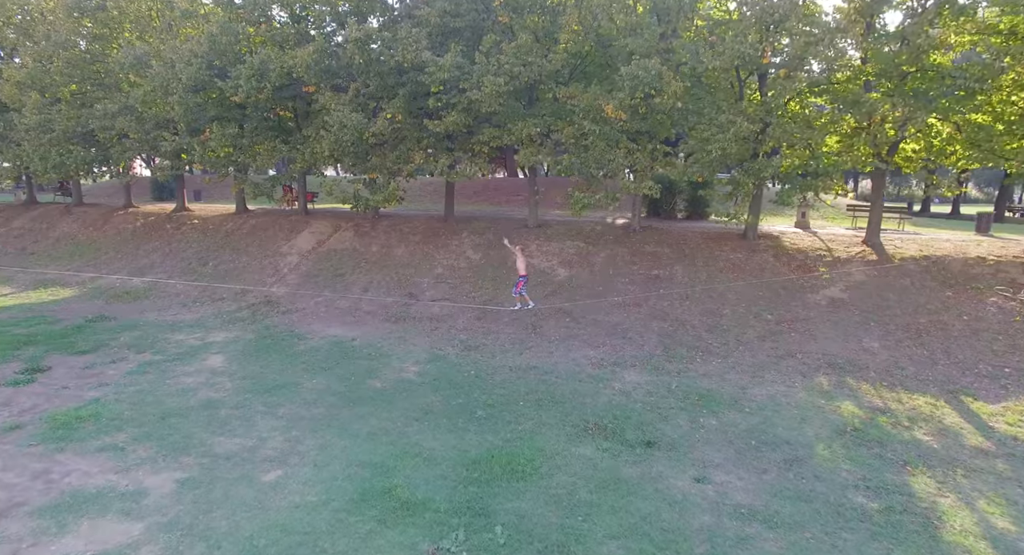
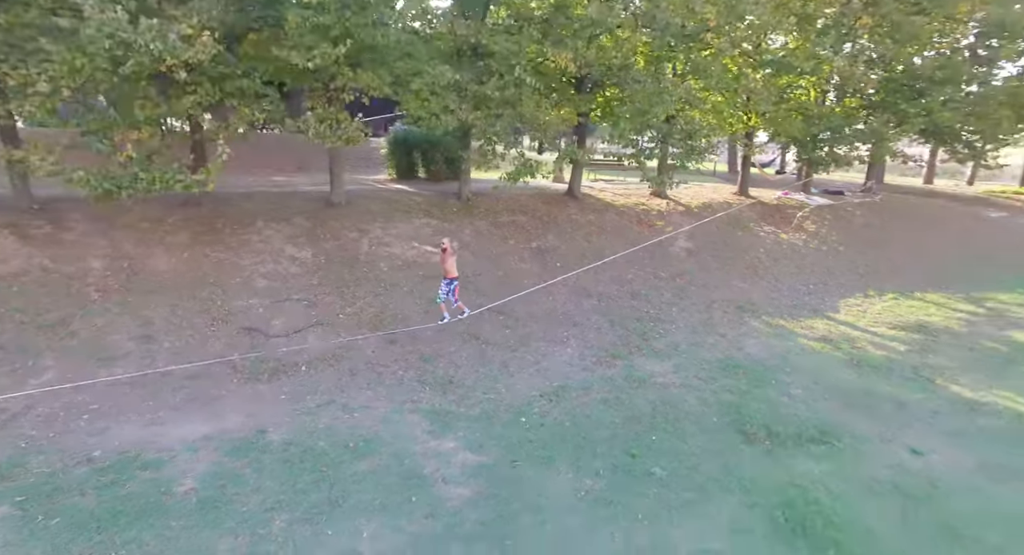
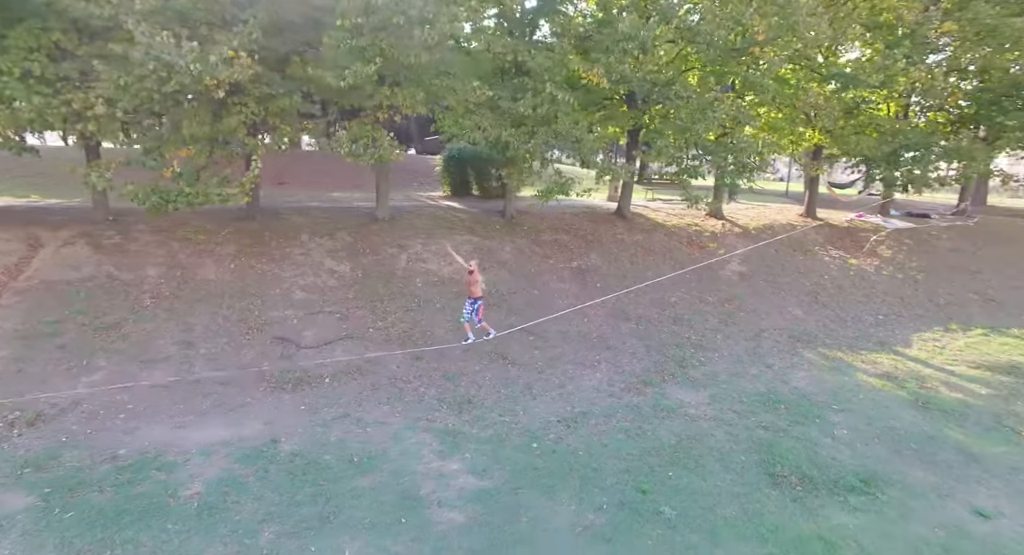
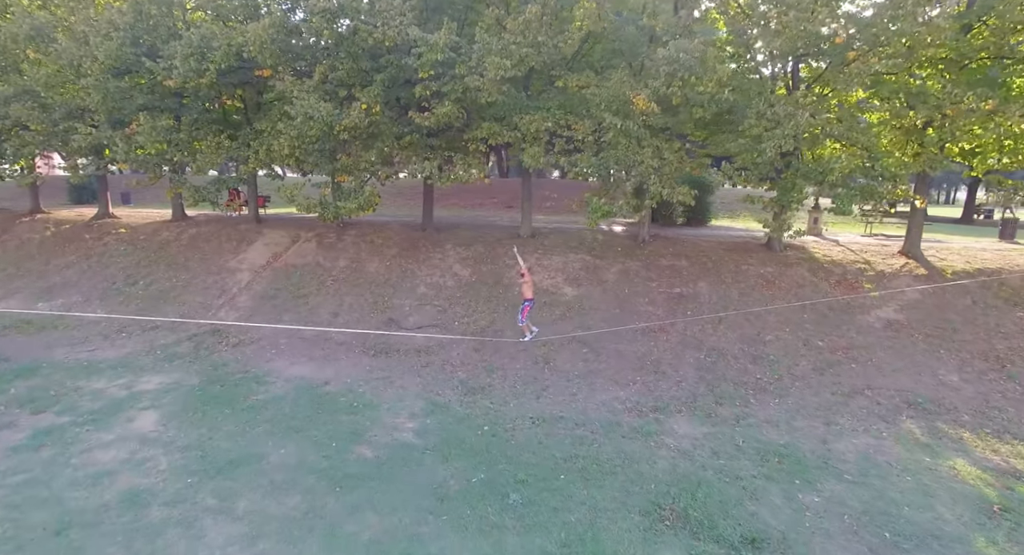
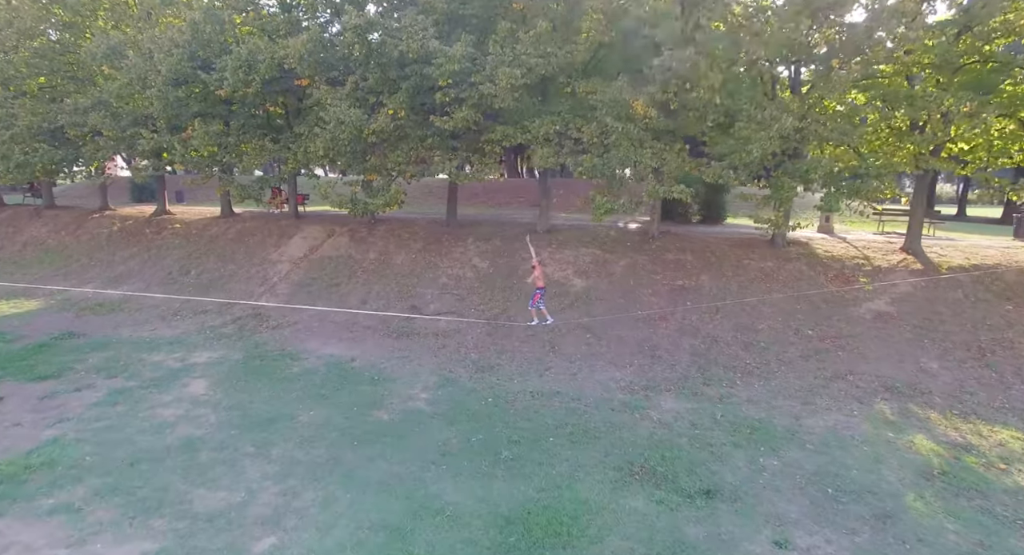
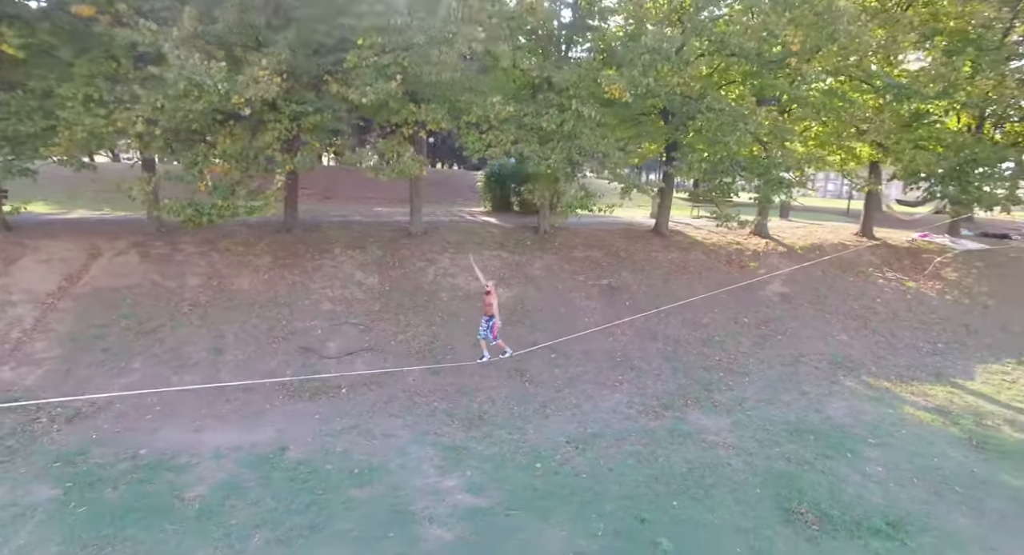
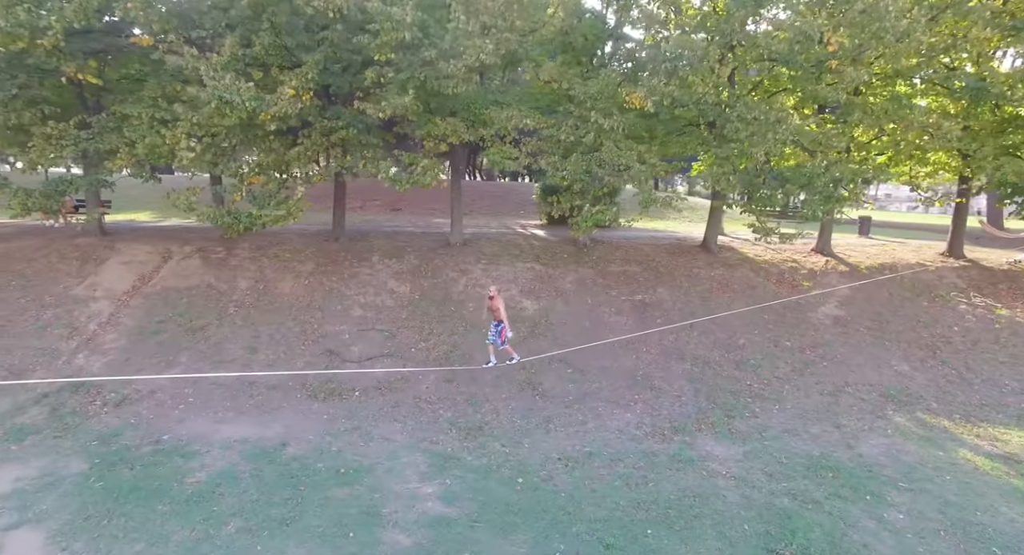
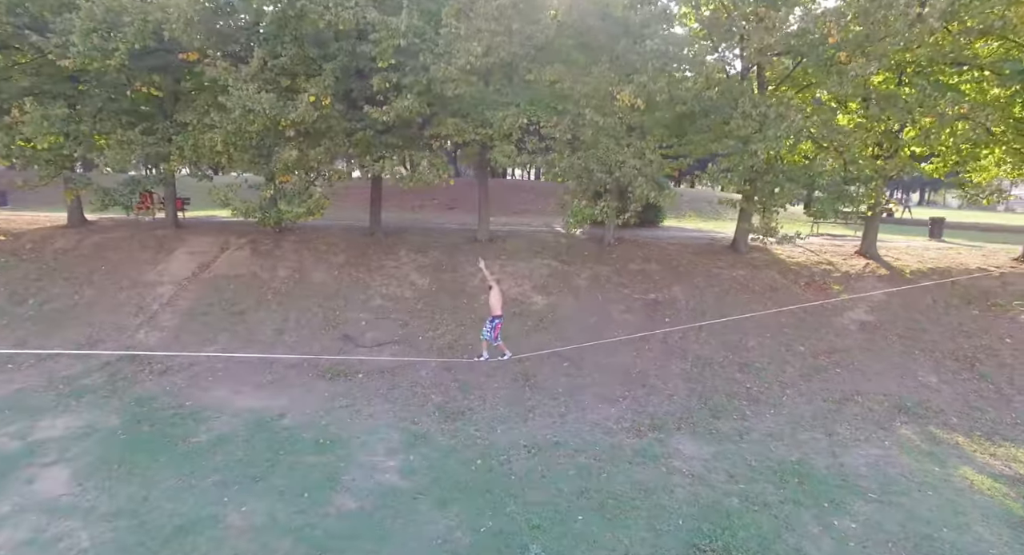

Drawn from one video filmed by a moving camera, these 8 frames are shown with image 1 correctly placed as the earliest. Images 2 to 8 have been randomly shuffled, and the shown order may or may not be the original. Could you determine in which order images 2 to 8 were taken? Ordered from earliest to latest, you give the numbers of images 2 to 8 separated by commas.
5, 4, 8, 7, 6, 3, 2
